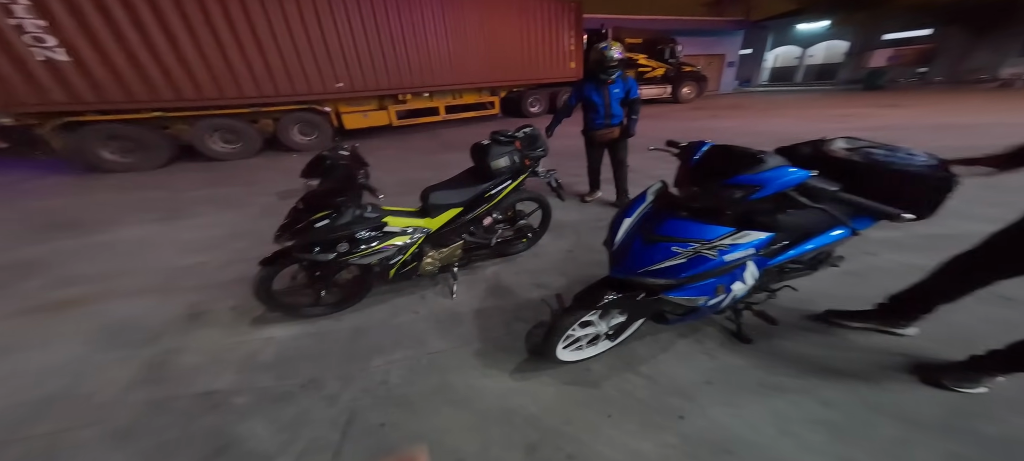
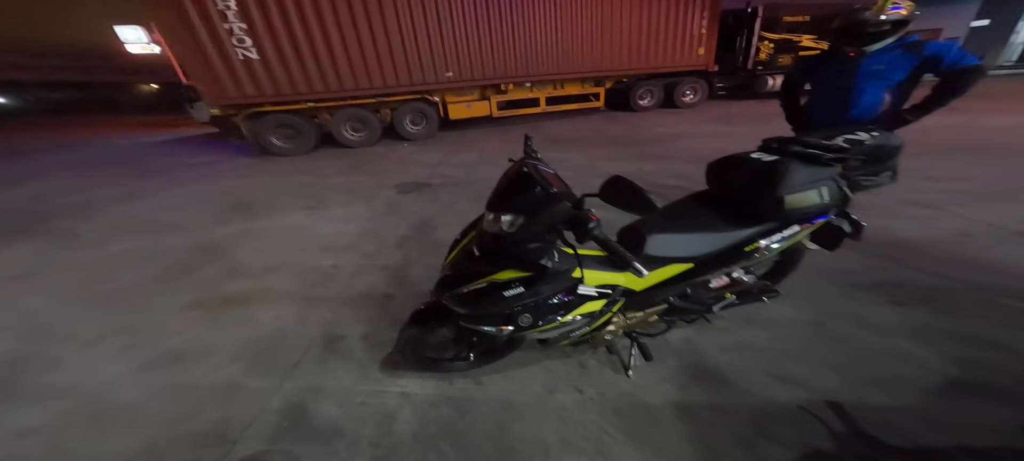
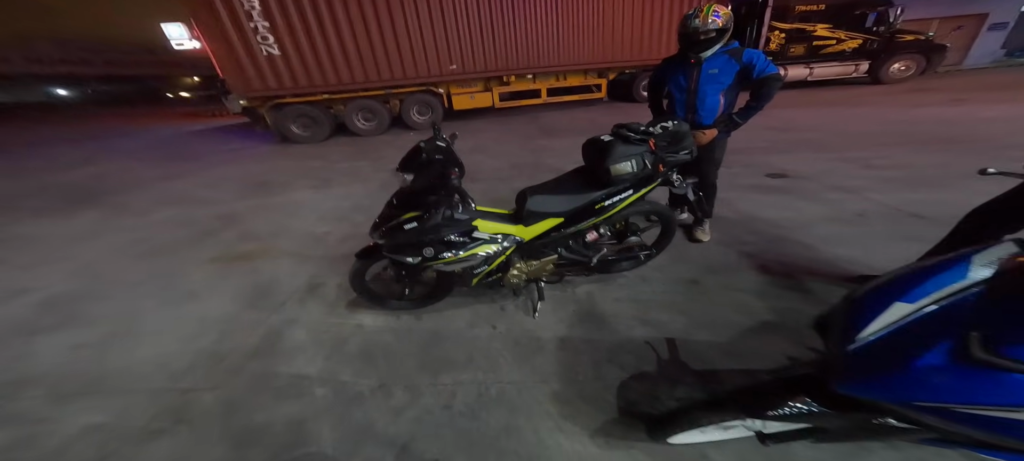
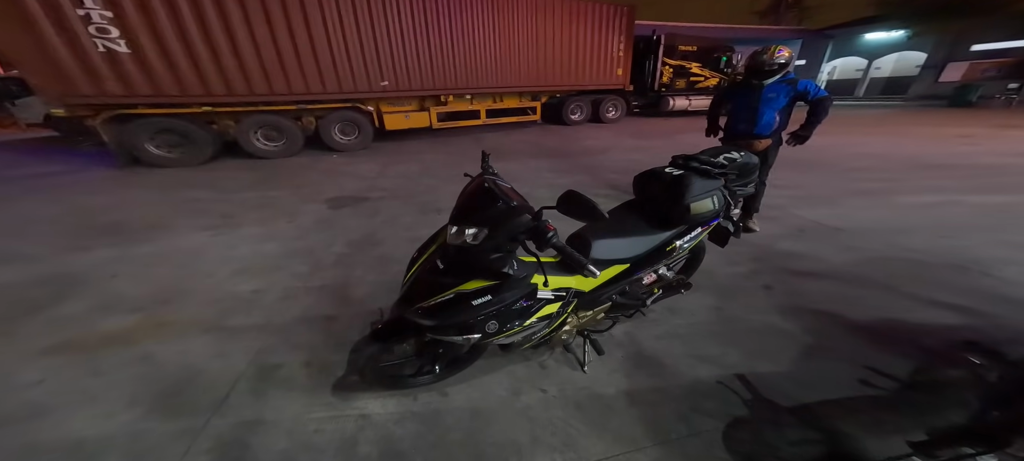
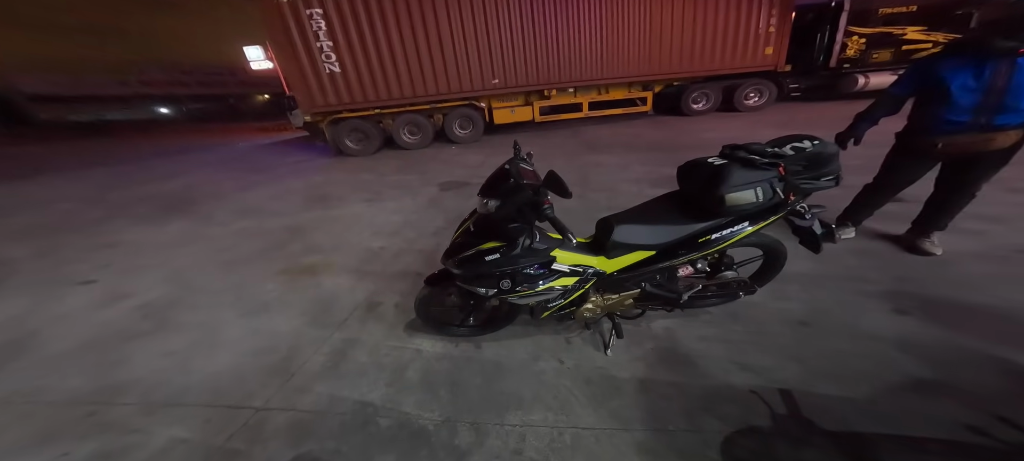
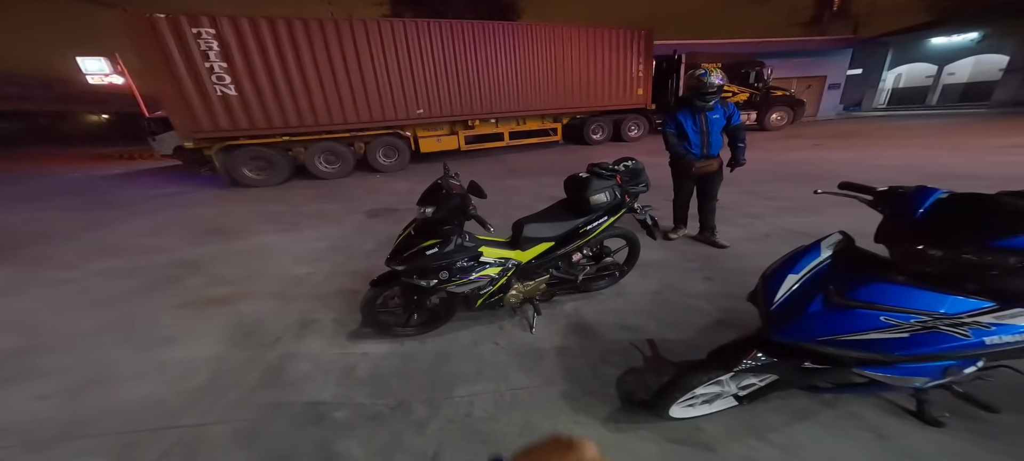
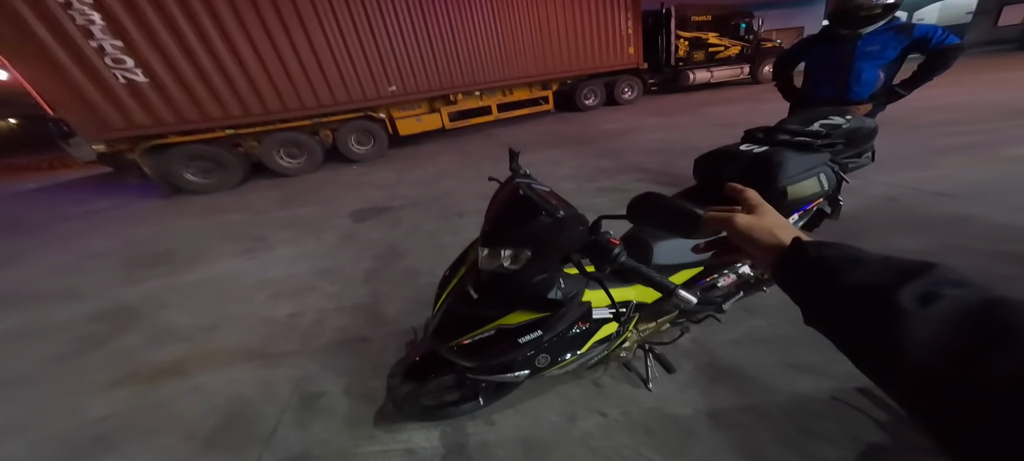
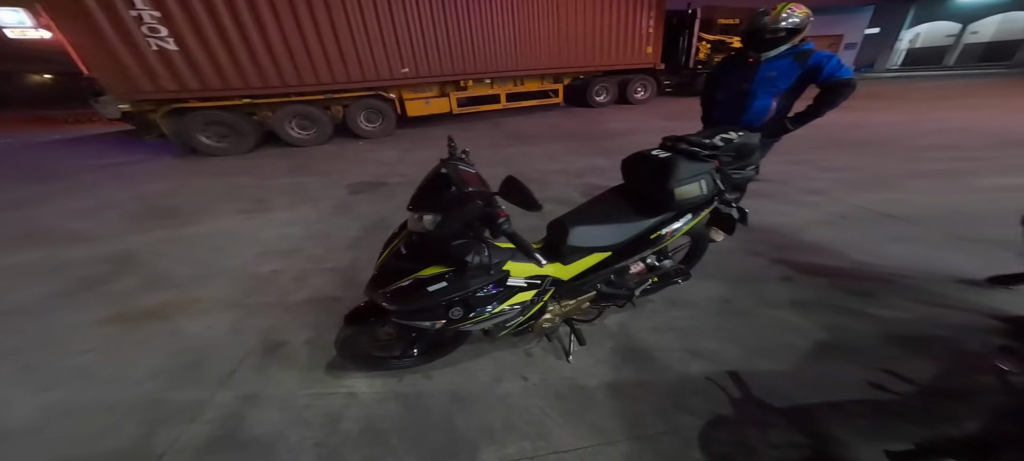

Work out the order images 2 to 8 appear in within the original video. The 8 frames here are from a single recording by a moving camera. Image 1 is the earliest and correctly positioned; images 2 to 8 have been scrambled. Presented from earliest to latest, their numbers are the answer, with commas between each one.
6, 5, 4, 7, 2, 8, 3
